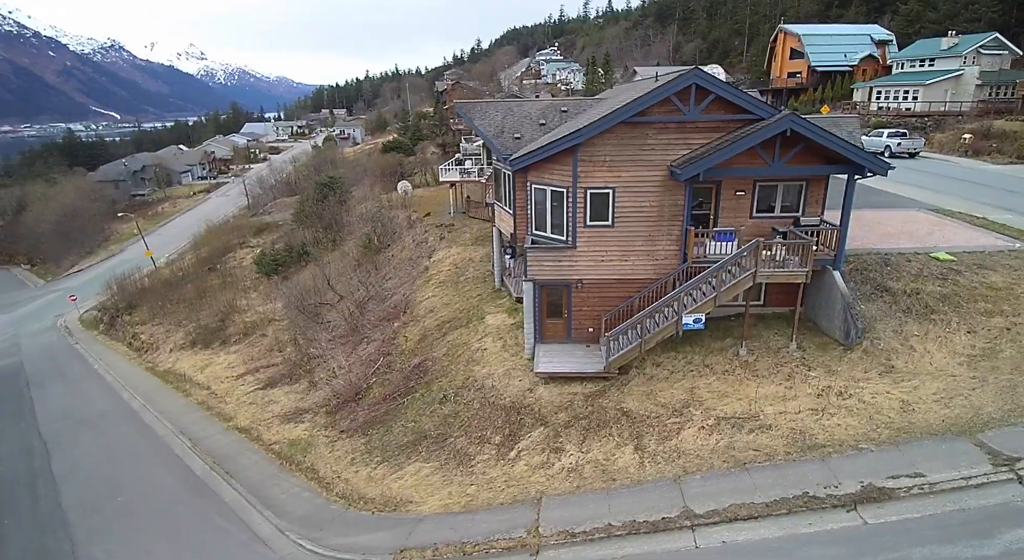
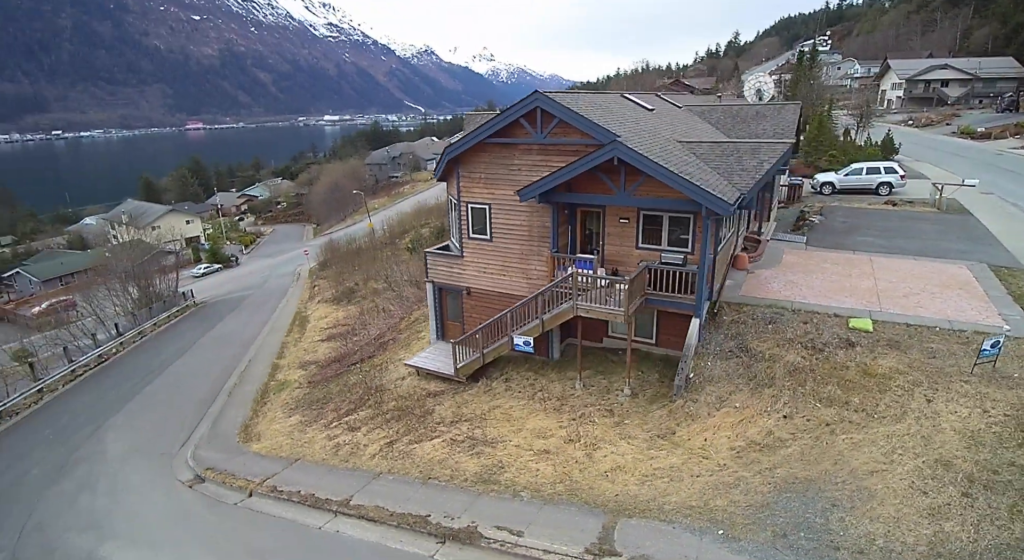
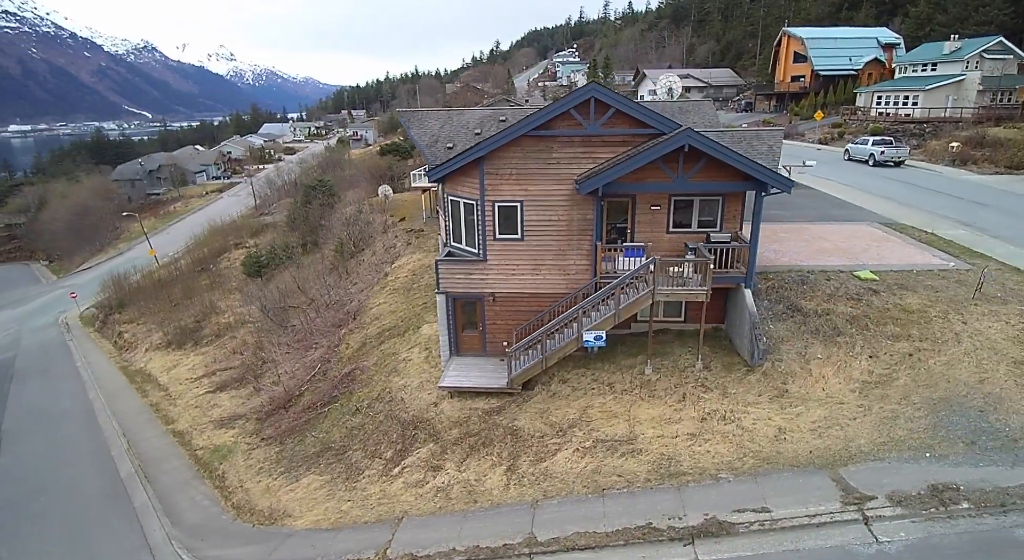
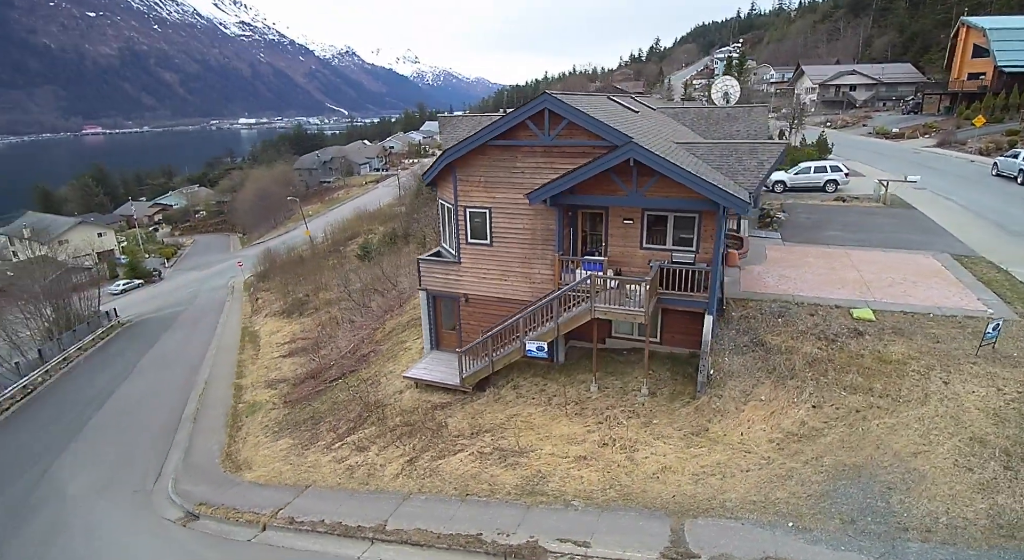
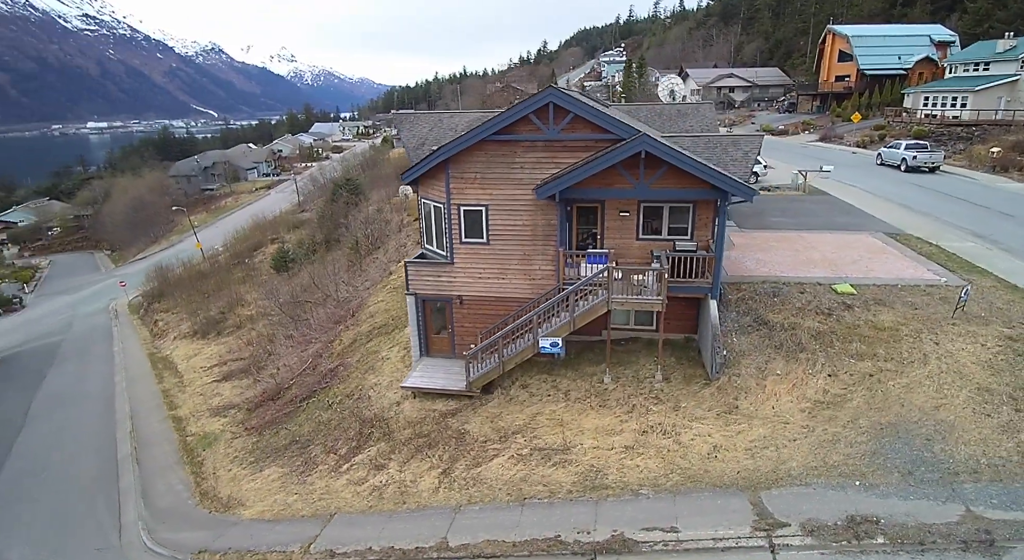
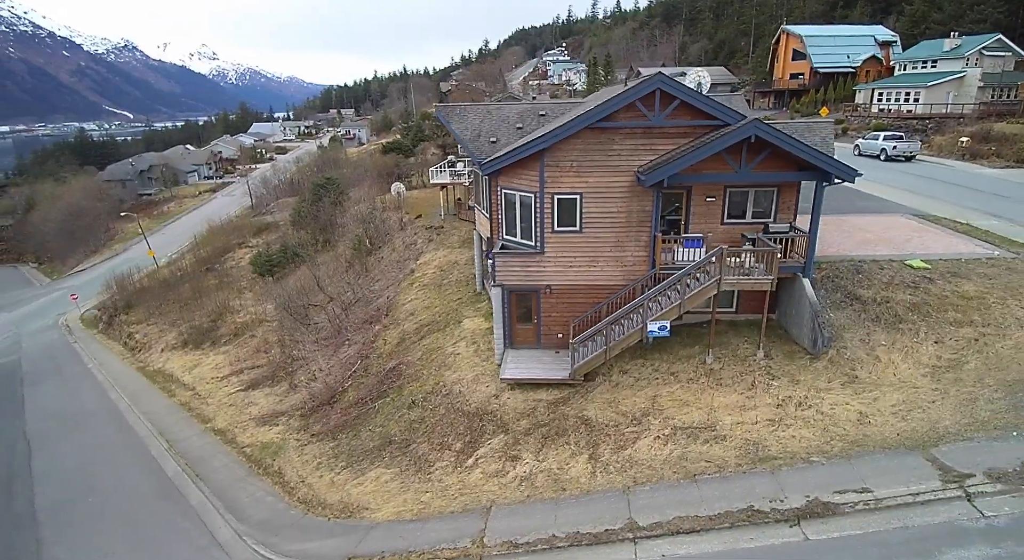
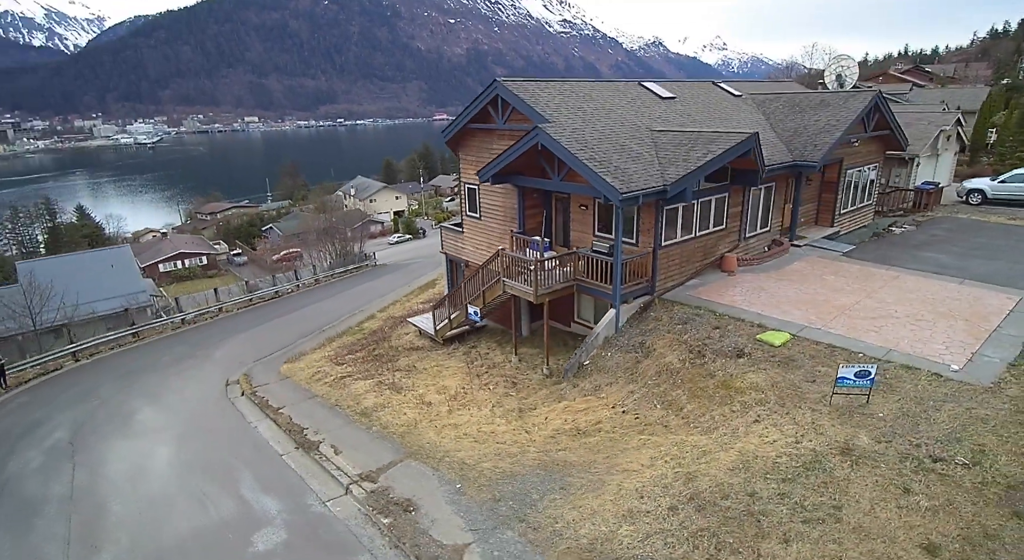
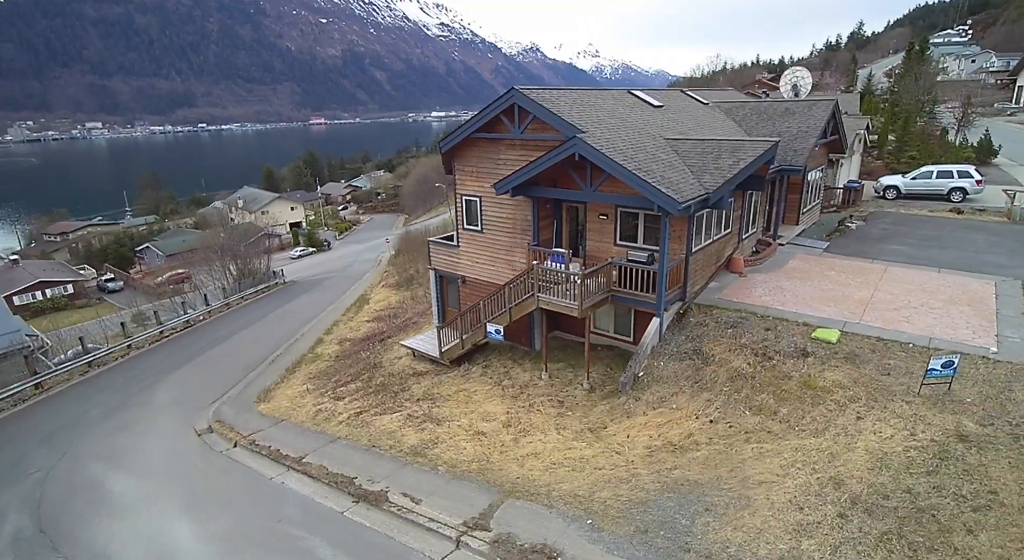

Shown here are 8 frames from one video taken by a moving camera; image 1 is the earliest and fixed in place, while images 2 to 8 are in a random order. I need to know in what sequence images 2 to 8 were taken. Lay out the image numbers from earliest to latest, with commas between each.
6, 3, 5, 4, 2, 8, 7
